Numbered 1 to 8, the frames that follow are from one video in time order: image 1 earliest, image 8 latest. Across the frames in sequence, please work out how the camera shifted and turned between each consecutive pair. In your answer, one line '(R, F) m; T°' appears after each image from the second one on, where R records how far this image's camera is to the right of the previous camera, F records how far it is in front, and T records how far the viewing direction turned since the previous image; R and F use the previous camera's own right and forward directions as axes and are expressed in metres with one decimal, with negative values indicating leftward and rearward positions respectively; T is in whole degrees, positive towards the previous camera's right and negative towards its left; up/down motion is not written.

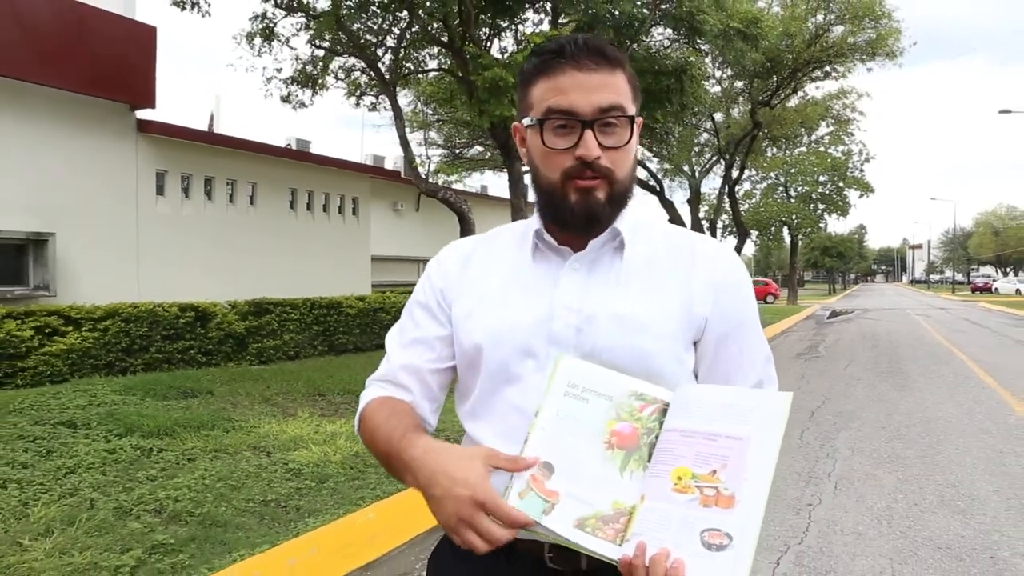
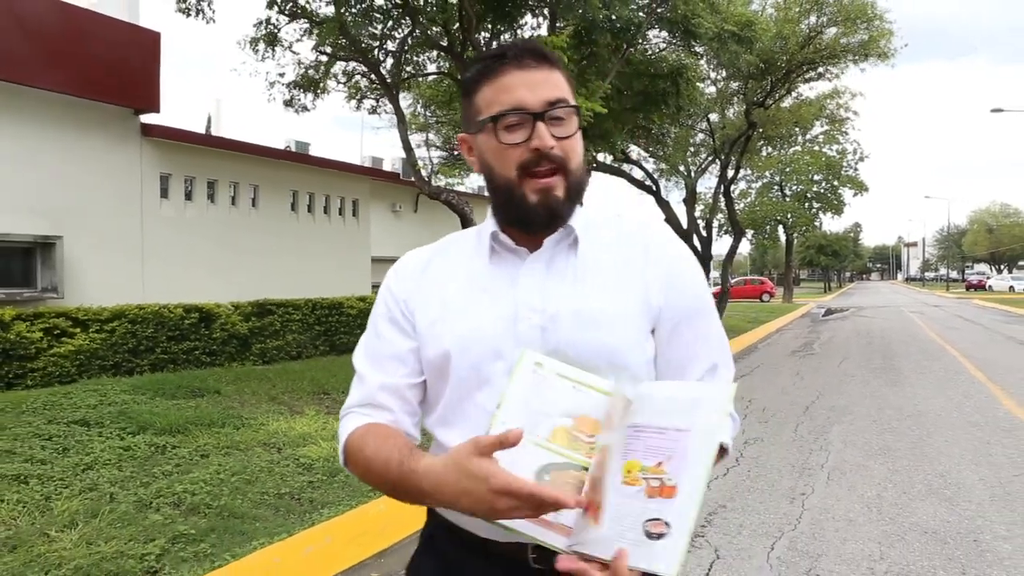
(0.0, -0.2) m; 0°
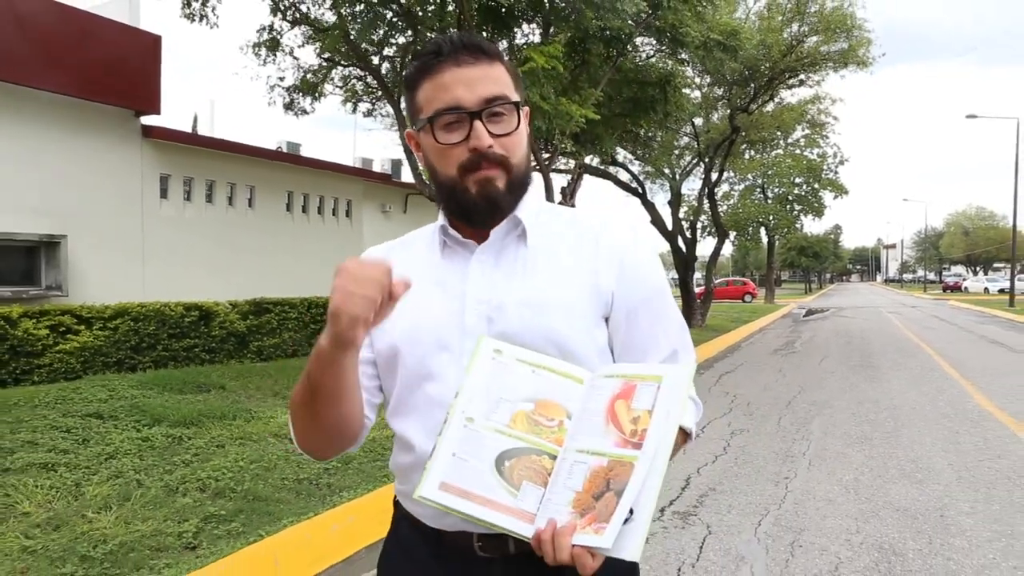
(-0.1, -0.3) m; +1°
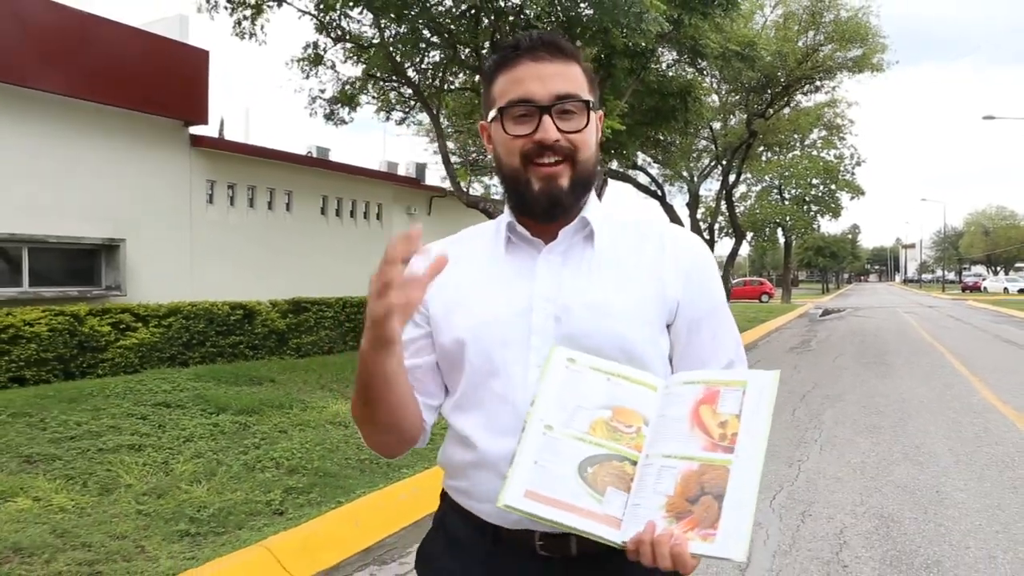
(-0.2, -0.6) m; -1°
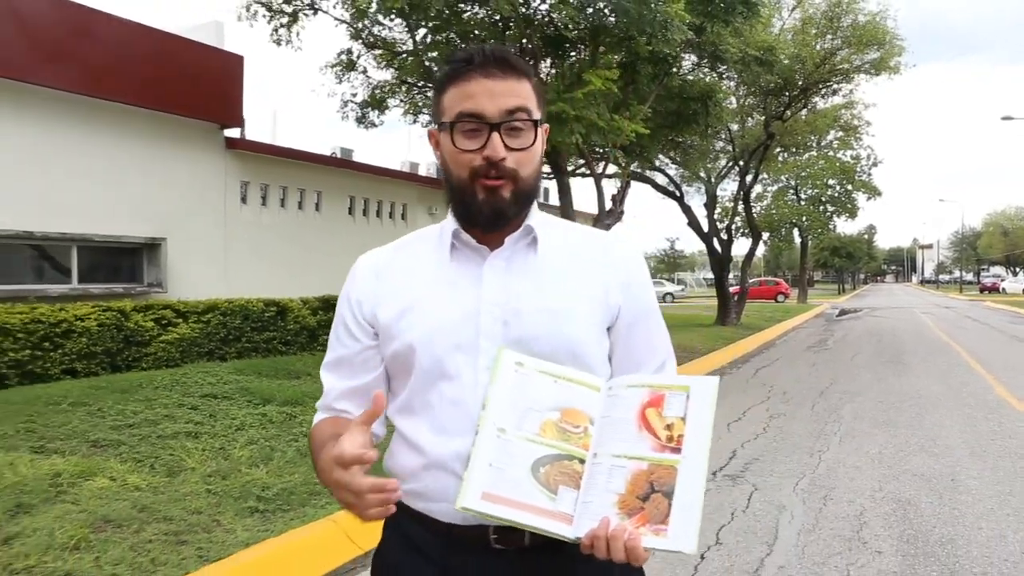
(-0.2, -0.3) m; -1°
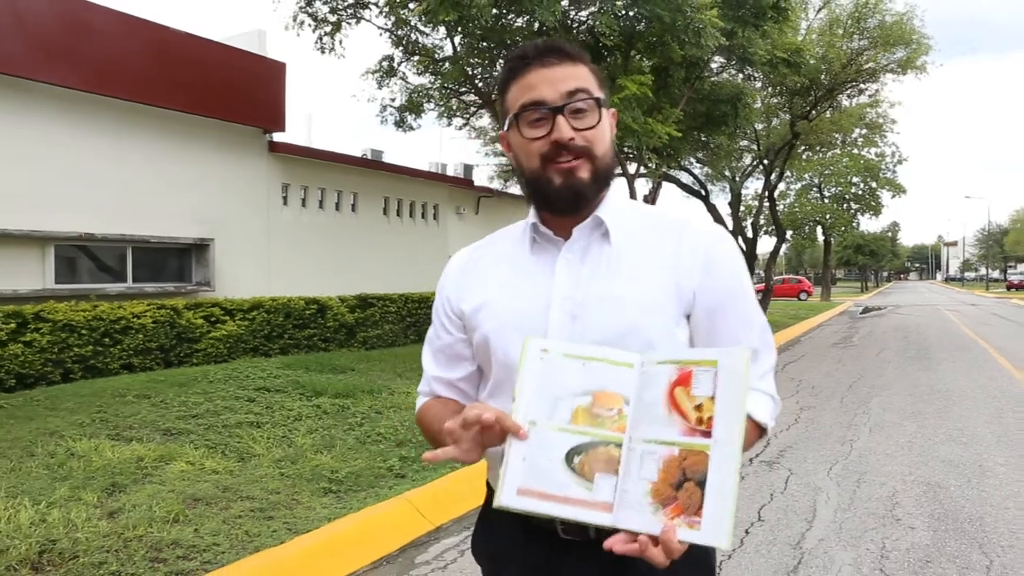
(-0.2, -0.3) m; -1°
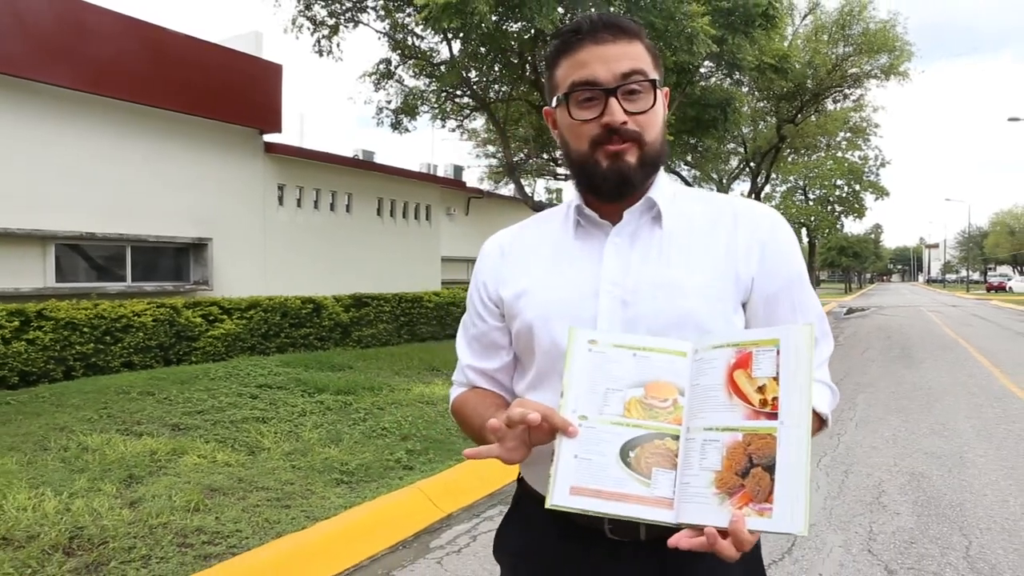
(-0.1, -0.2) m; +1°
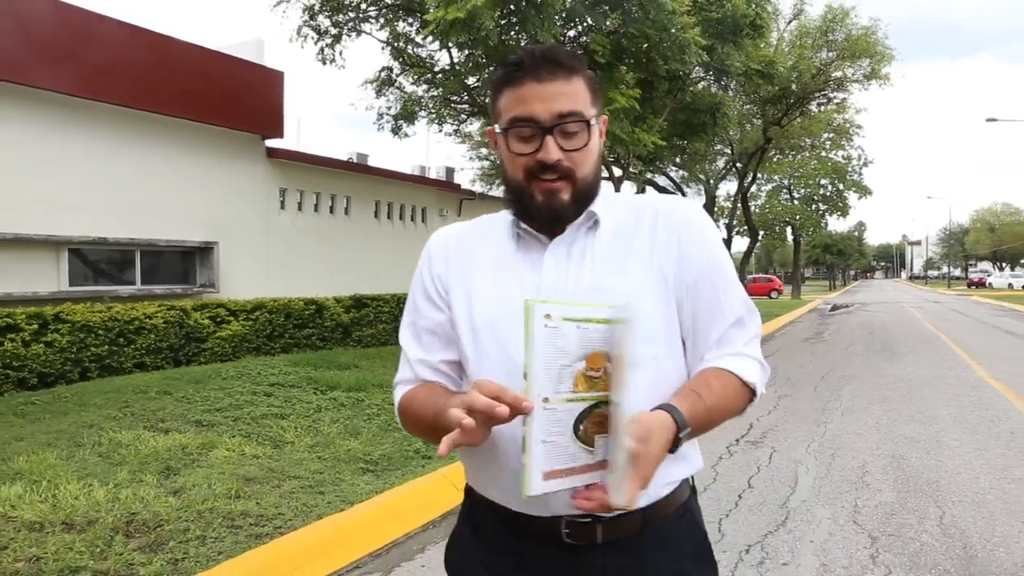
(-0.2, -0.4) m; +1°
